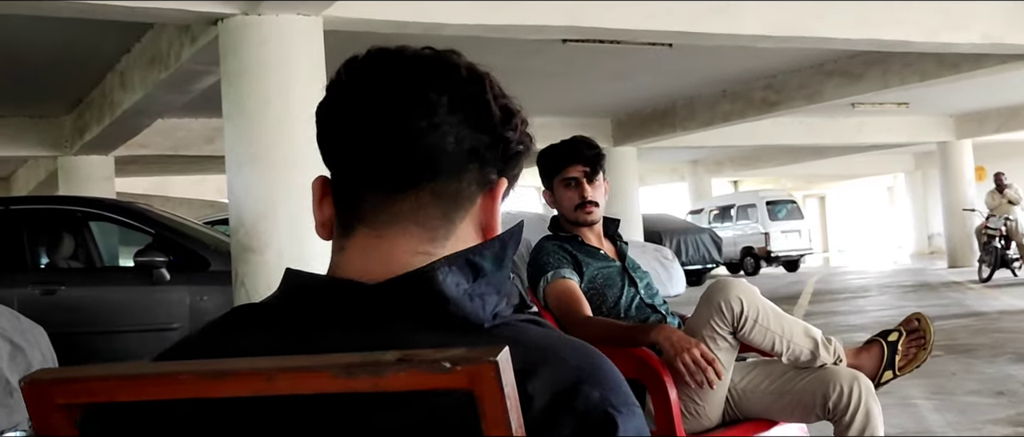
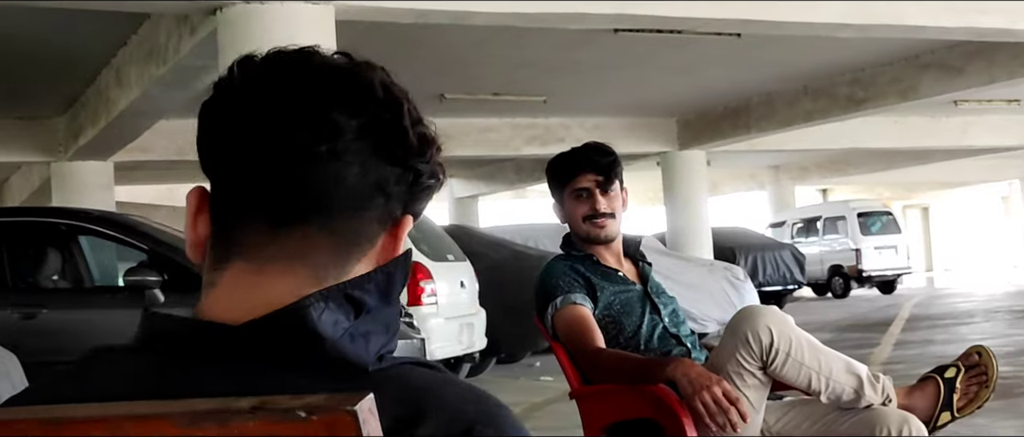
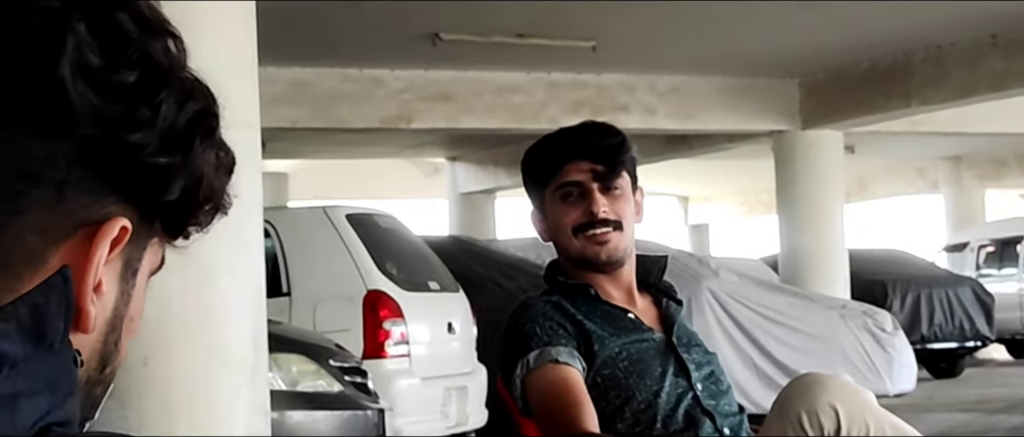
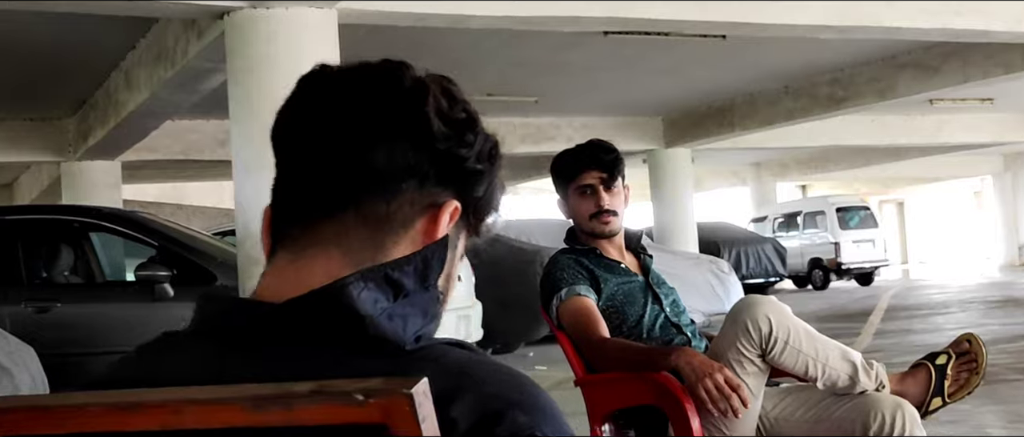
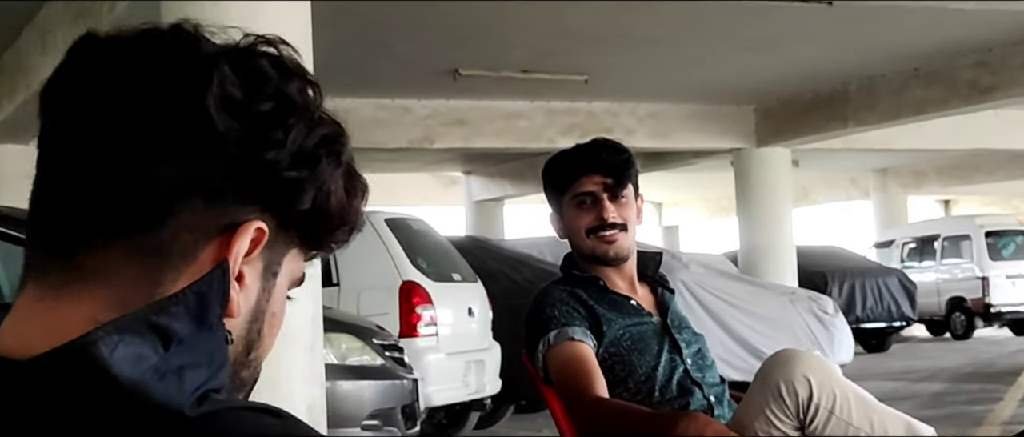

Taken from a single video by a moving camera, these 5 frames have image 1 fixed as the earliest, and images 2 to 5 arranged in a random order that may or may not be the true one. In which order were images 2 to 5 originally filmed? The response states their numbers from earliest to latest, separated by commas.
4, 2, 5, 3
